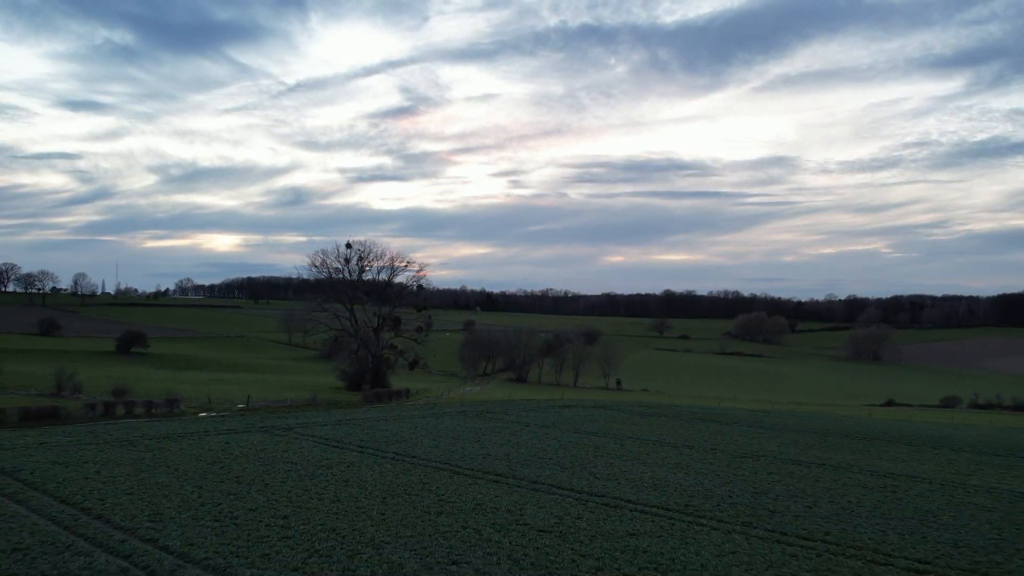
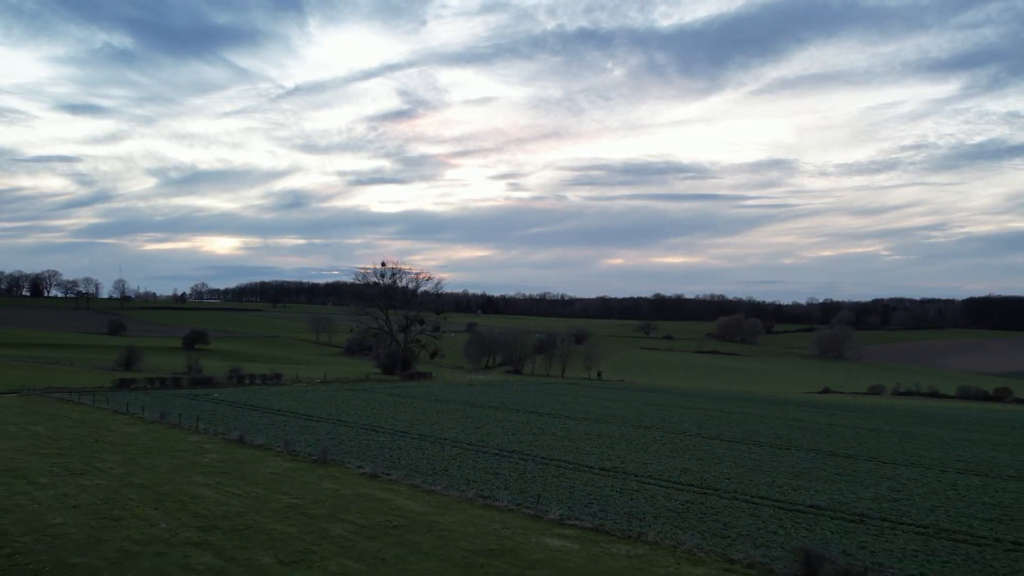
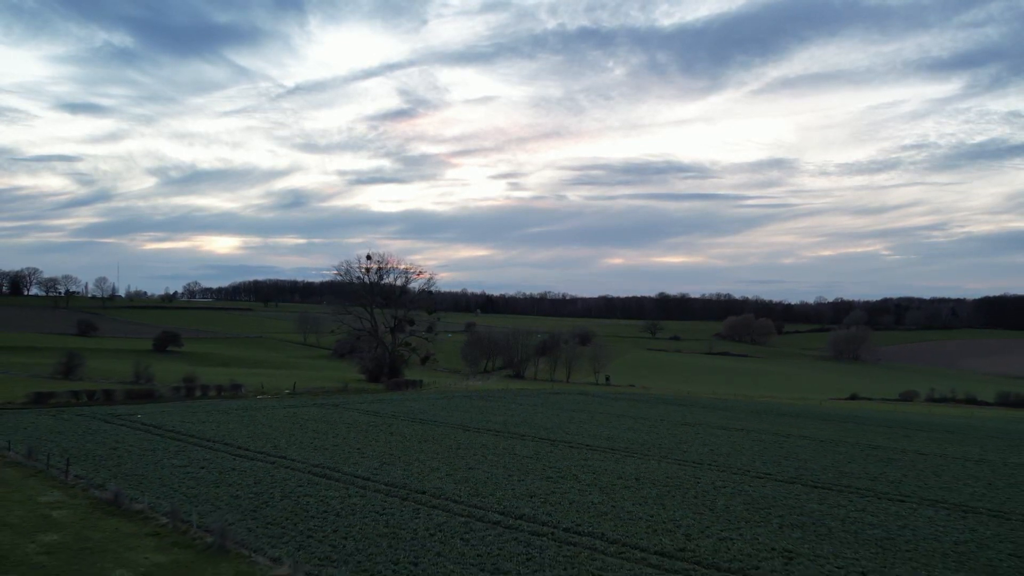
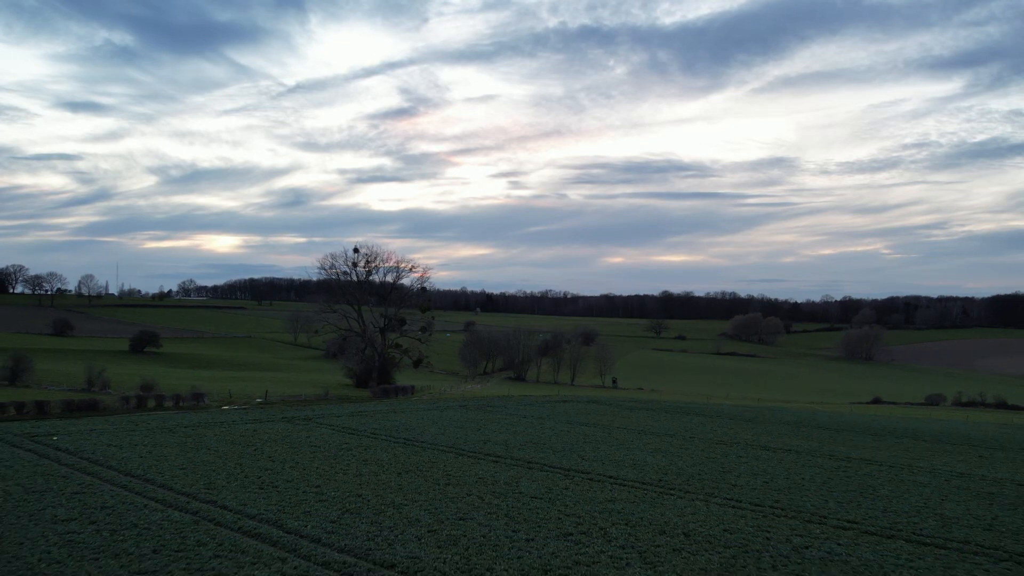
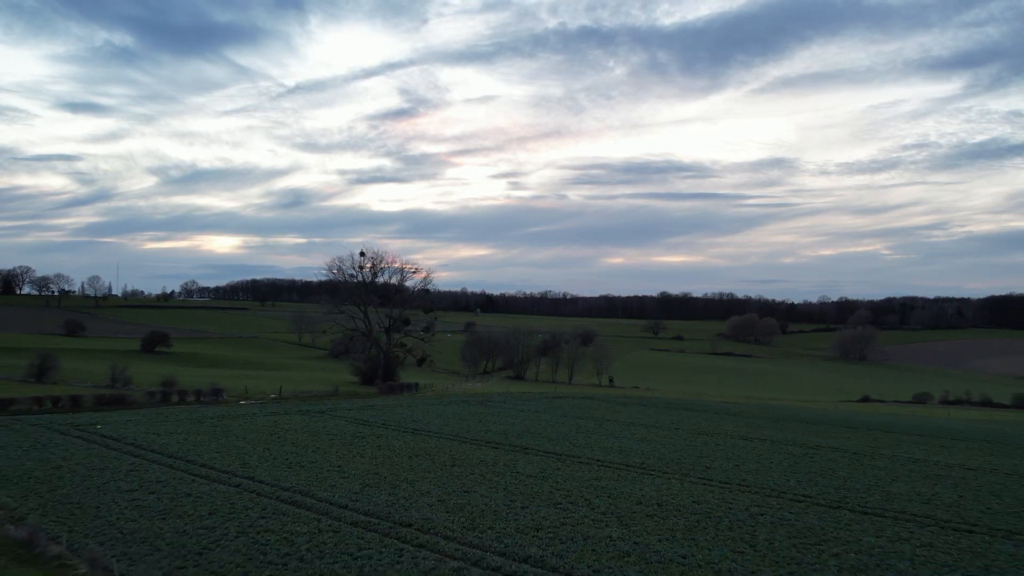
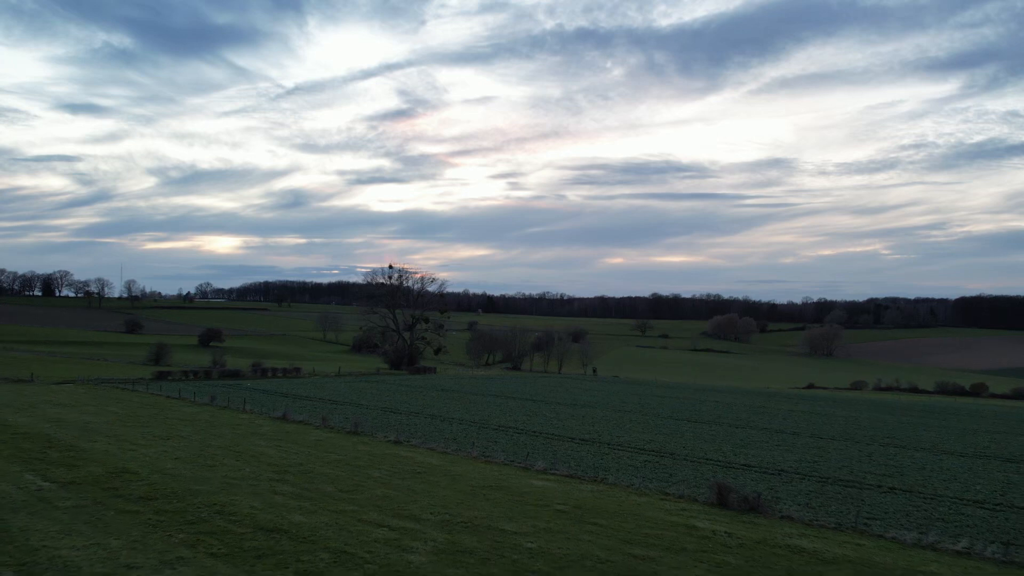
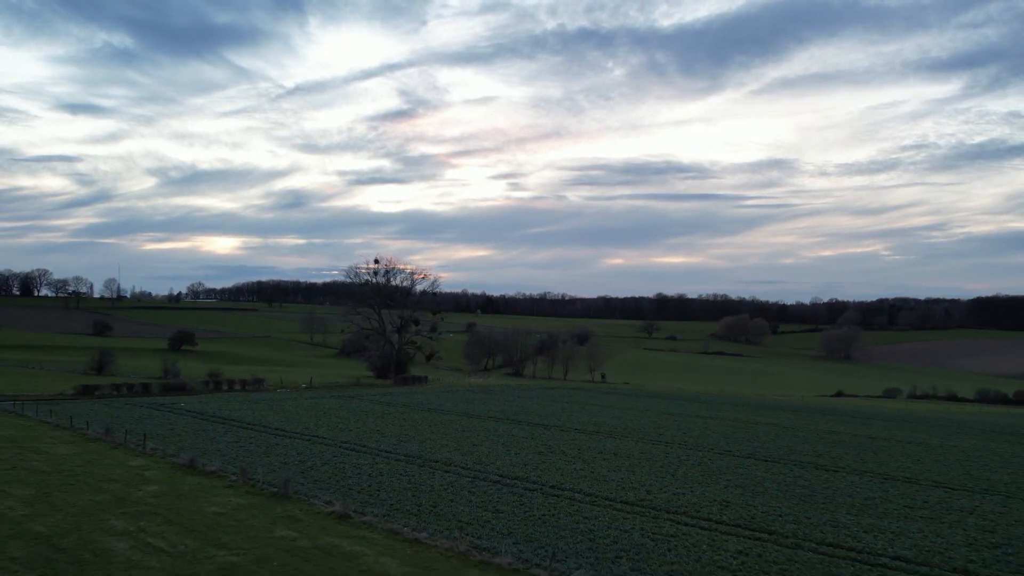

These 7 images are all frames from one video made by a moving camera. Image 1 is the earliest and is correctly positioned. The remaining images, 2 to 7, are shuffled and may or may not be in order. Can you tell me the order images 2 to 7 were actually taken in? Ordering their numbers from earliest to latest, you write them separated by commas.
4, 5, 3, 7, 2, 6
